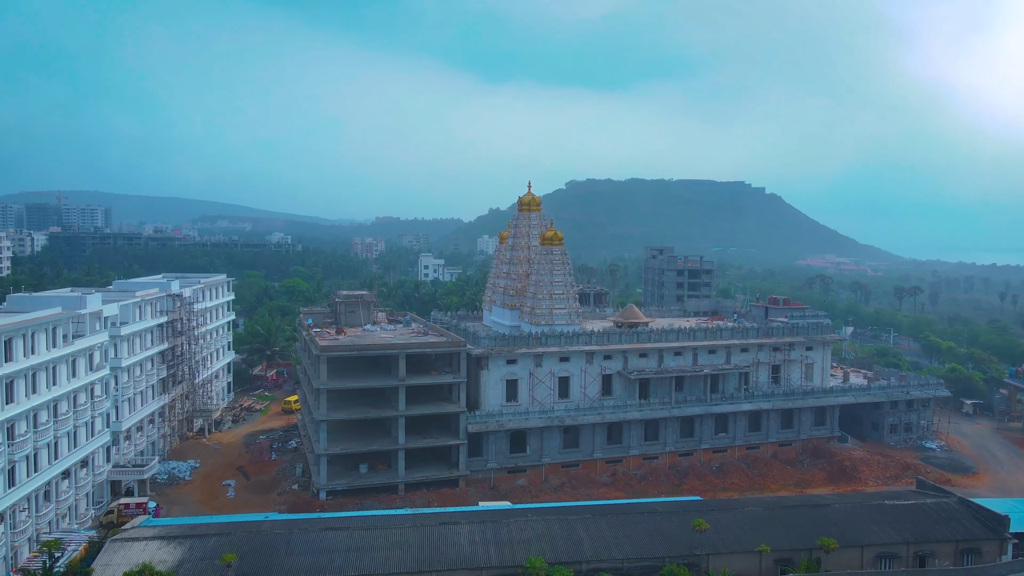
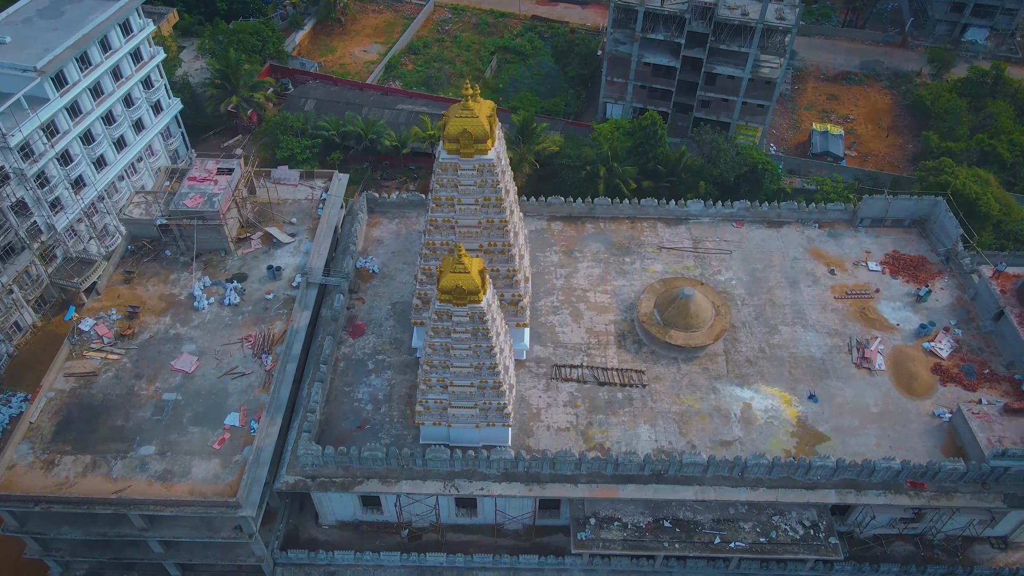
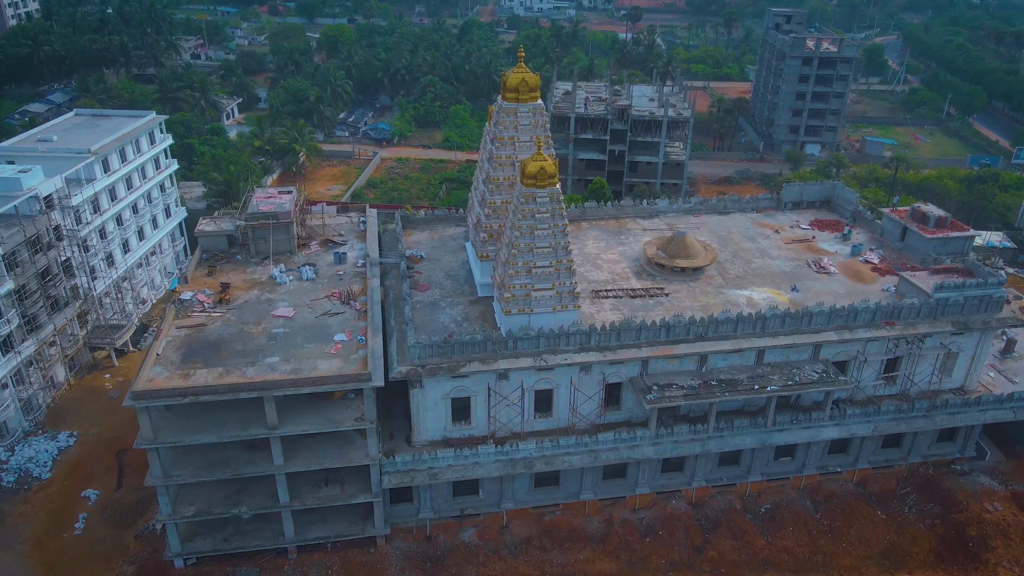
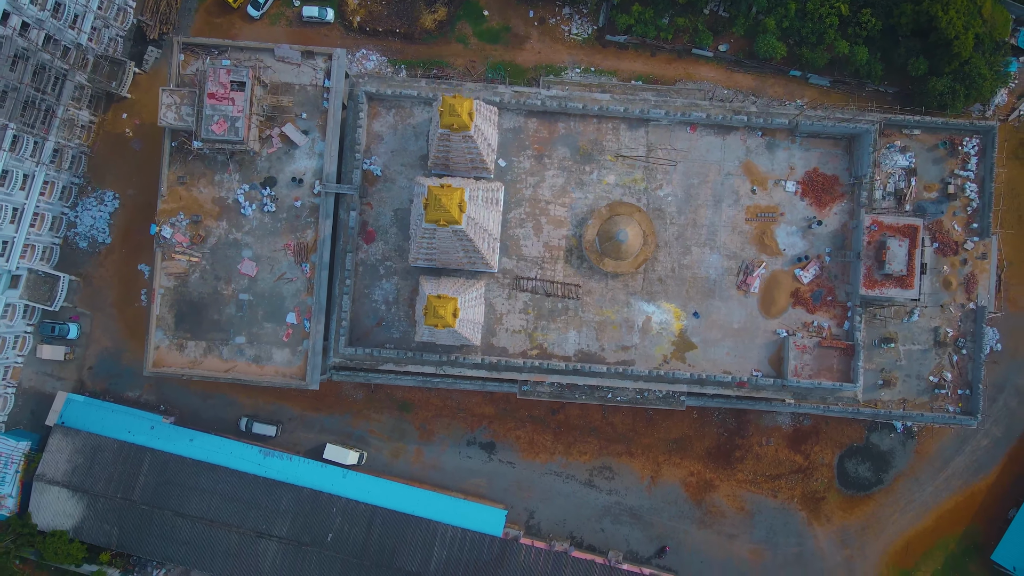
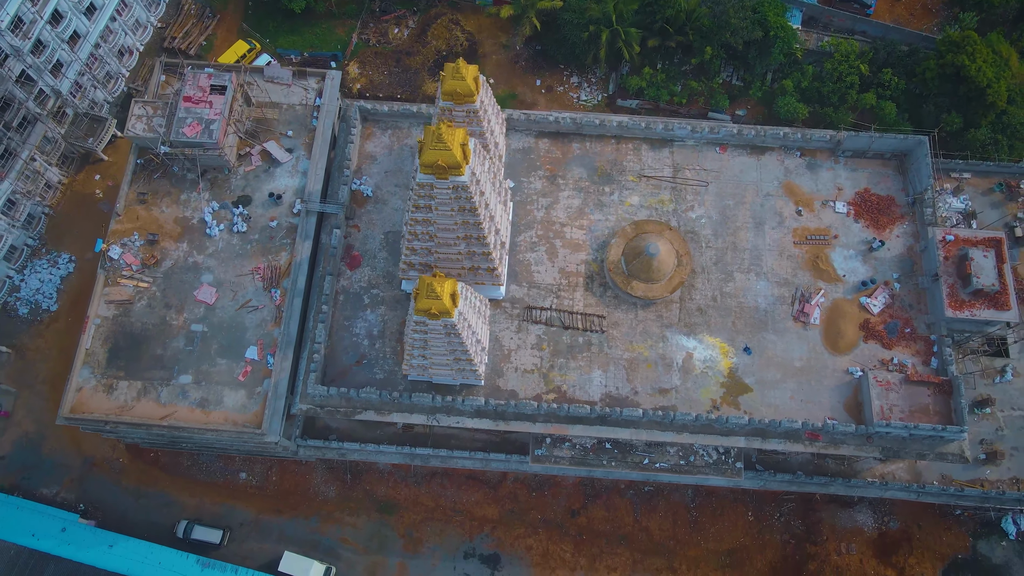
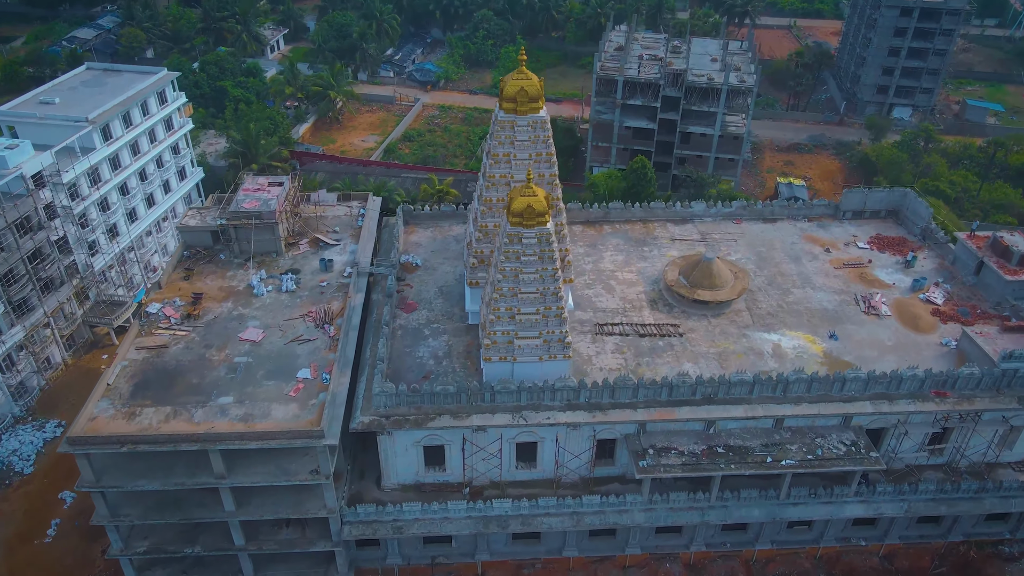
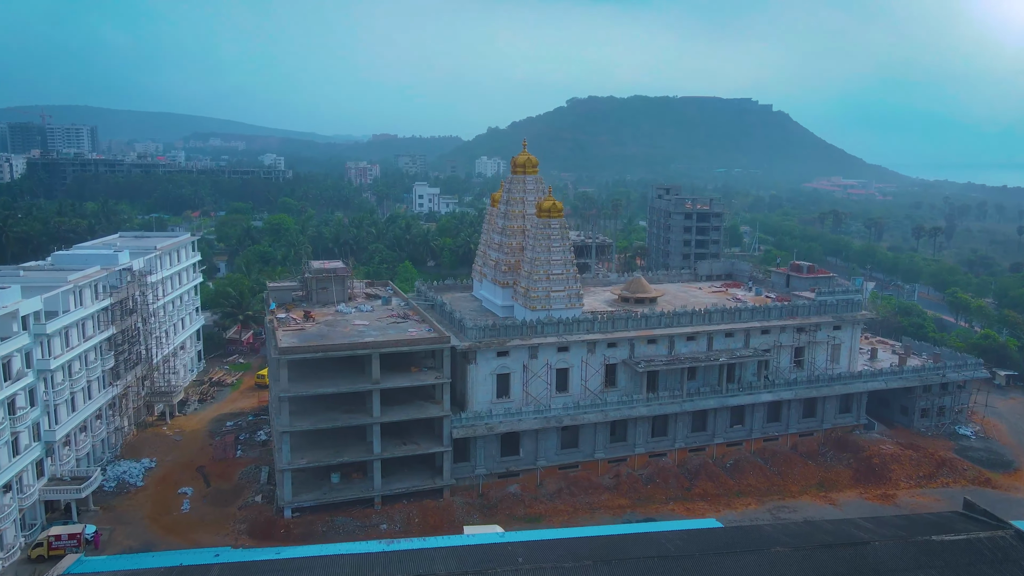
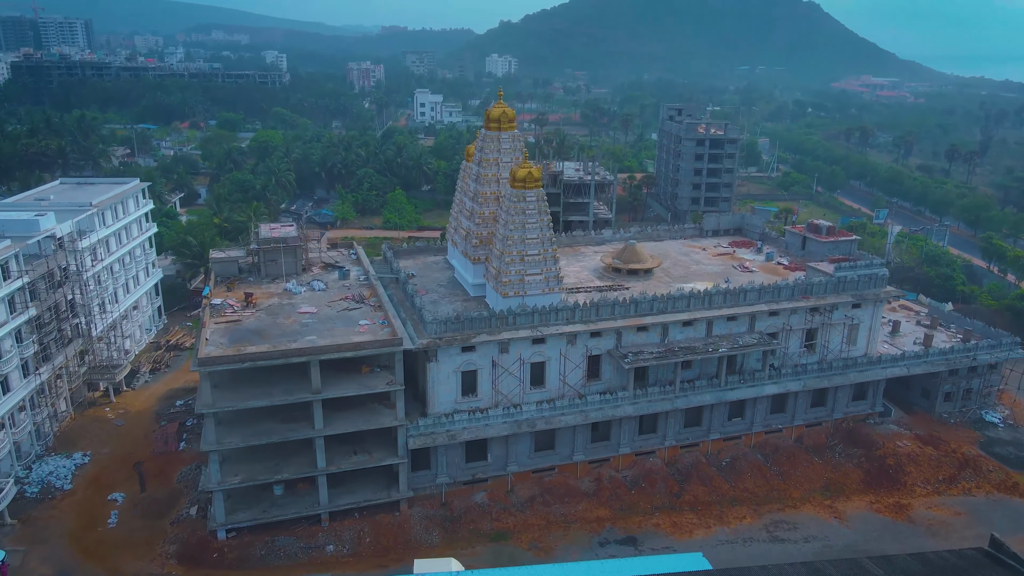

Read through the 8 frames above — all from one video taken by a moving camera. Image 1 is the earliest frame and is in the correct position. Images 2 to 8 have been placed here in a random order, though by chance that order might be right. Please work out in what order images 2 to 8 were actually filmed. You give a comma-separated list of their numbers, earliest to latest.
7, 8, 3, 6, 2, 5, 4
